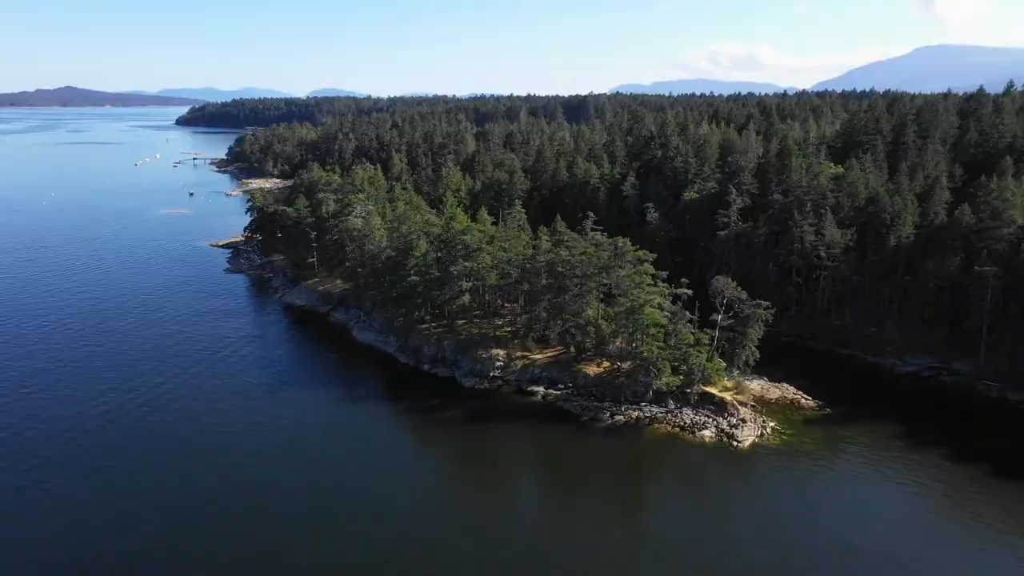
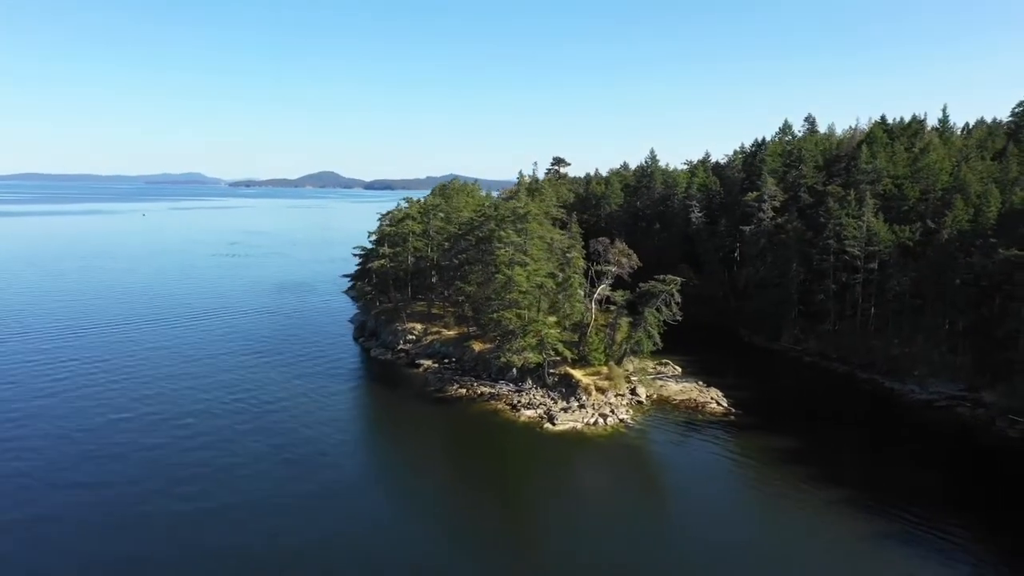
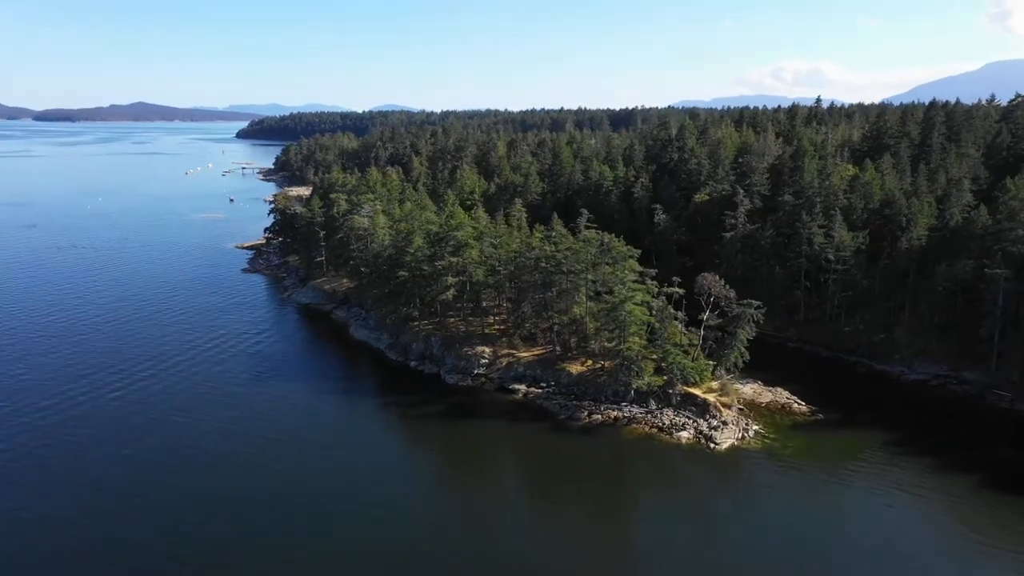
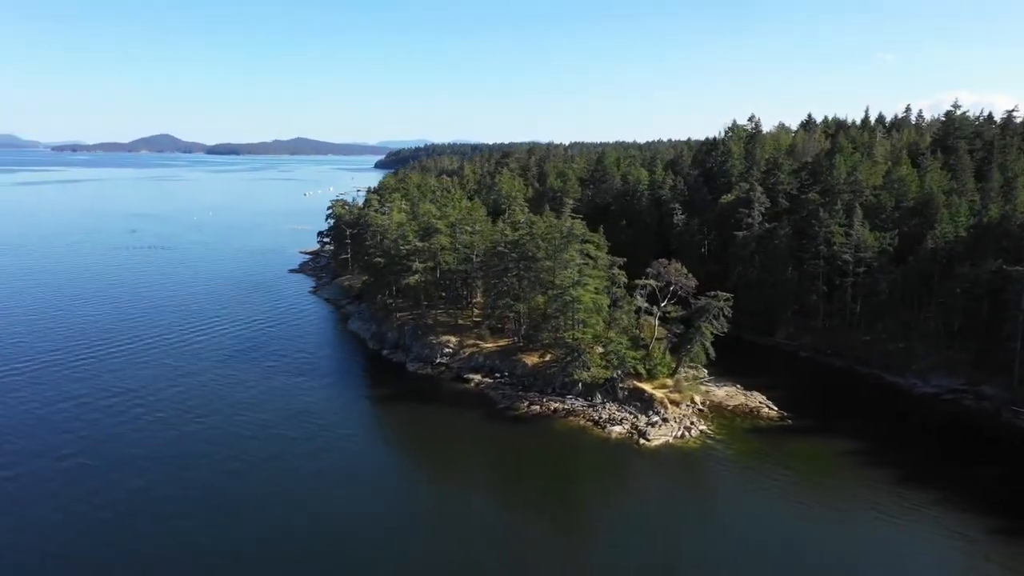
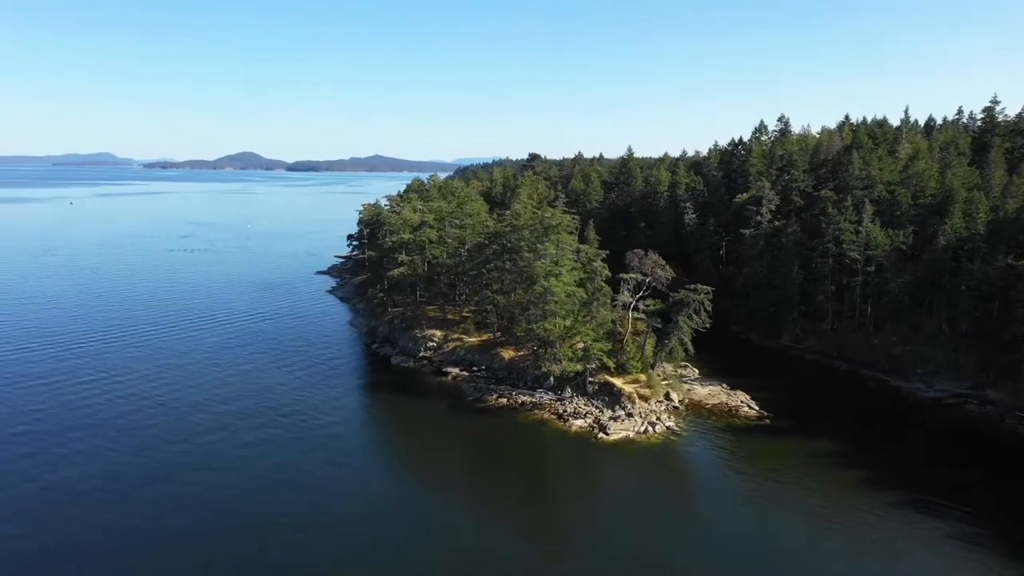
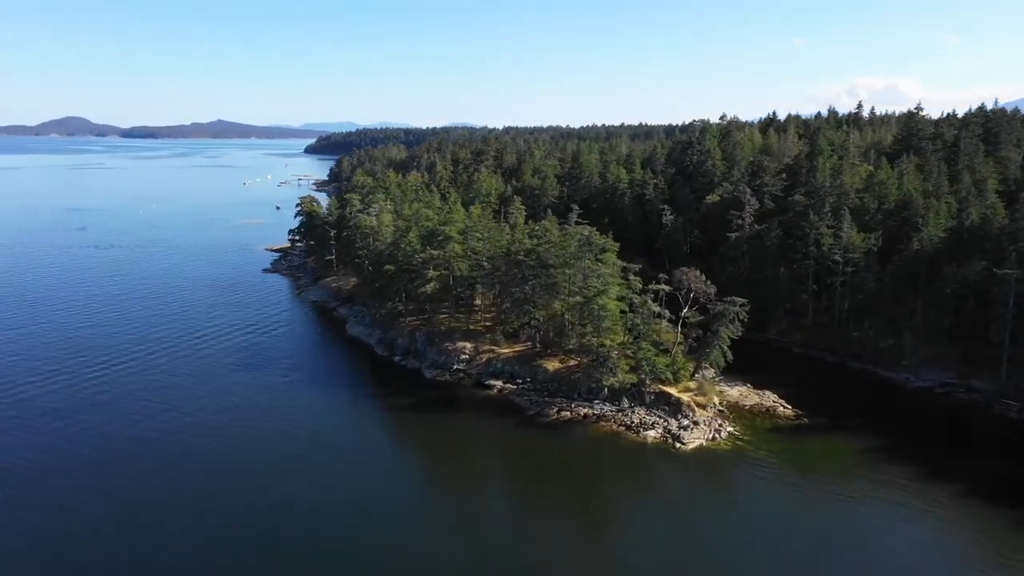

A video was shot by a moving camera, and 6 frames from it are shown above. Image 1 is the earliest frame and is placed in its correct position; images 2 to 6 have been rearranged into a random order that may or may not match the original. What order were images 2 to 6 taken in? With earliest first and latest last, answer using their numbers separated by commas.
3, 6, 4, 5, 2
